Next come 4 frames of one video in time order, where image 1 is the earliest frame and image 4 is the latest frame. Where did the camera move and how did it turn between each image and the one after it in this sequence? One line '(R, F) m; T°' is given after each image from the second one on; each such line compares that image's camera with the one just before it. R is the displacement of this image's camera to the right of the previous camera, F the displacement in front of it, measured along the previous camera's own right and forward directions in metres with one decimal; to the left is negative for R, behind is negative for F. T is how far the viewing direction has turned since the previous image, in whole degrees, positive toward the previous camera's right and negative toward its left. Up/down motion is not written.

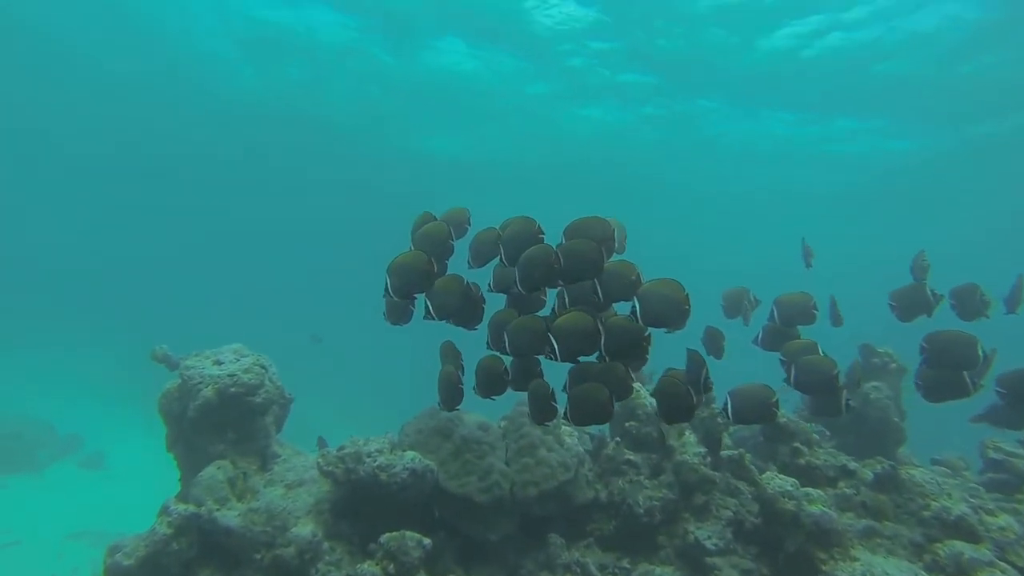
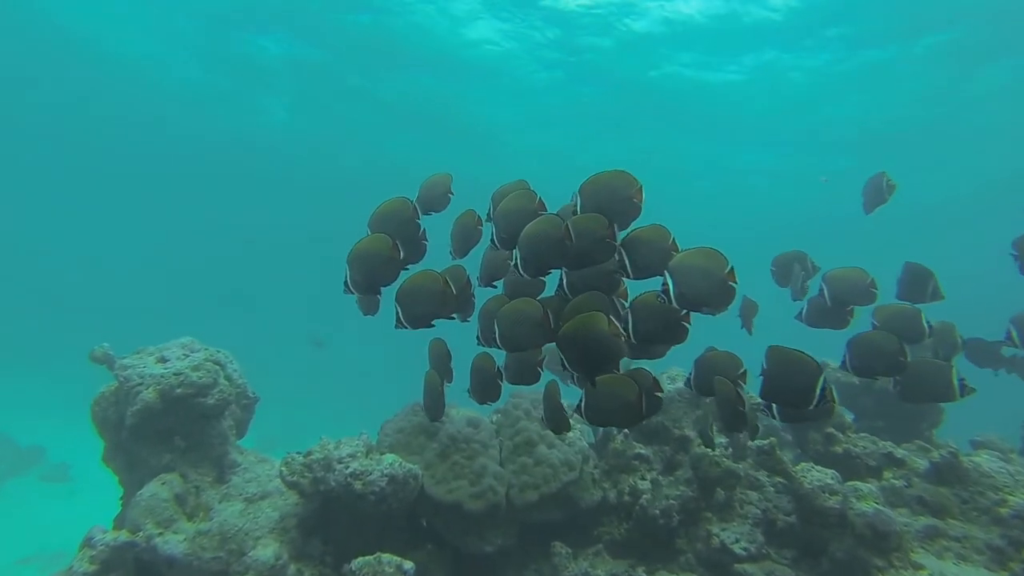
(0.0, +0.9) m; +1°
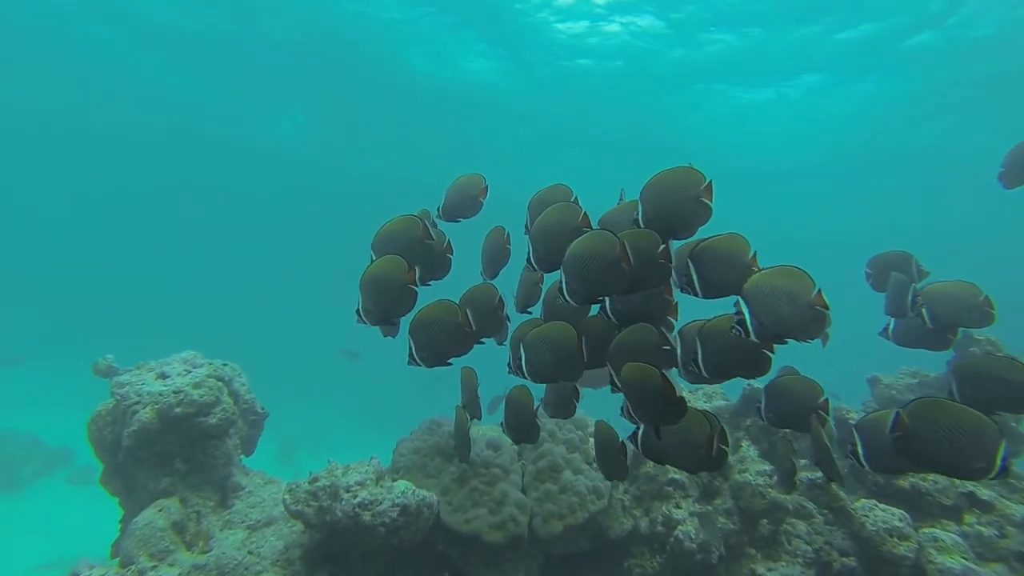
(0.0, +0.5) m; -2°
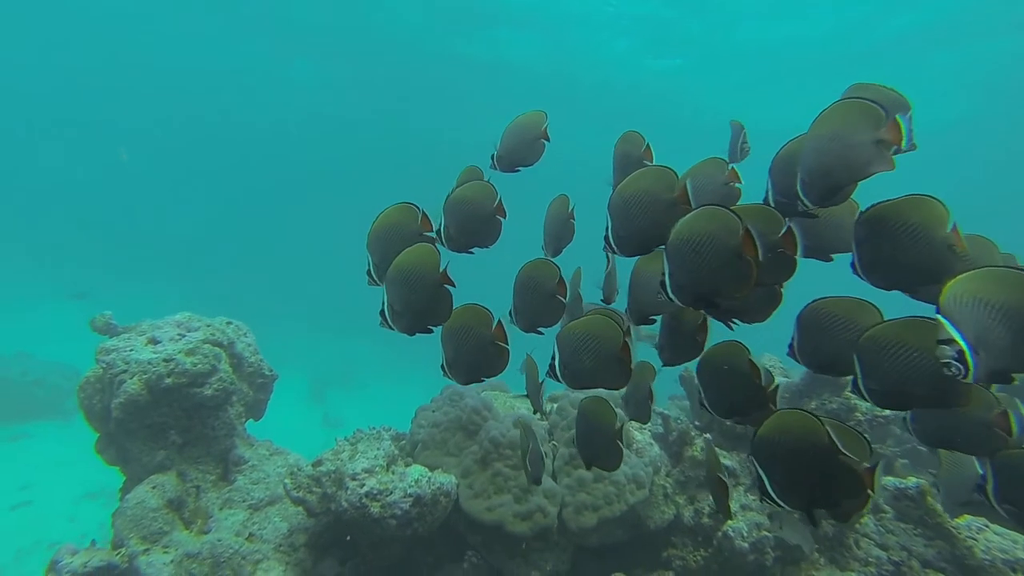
(0.0, +0.8) m; -3°
